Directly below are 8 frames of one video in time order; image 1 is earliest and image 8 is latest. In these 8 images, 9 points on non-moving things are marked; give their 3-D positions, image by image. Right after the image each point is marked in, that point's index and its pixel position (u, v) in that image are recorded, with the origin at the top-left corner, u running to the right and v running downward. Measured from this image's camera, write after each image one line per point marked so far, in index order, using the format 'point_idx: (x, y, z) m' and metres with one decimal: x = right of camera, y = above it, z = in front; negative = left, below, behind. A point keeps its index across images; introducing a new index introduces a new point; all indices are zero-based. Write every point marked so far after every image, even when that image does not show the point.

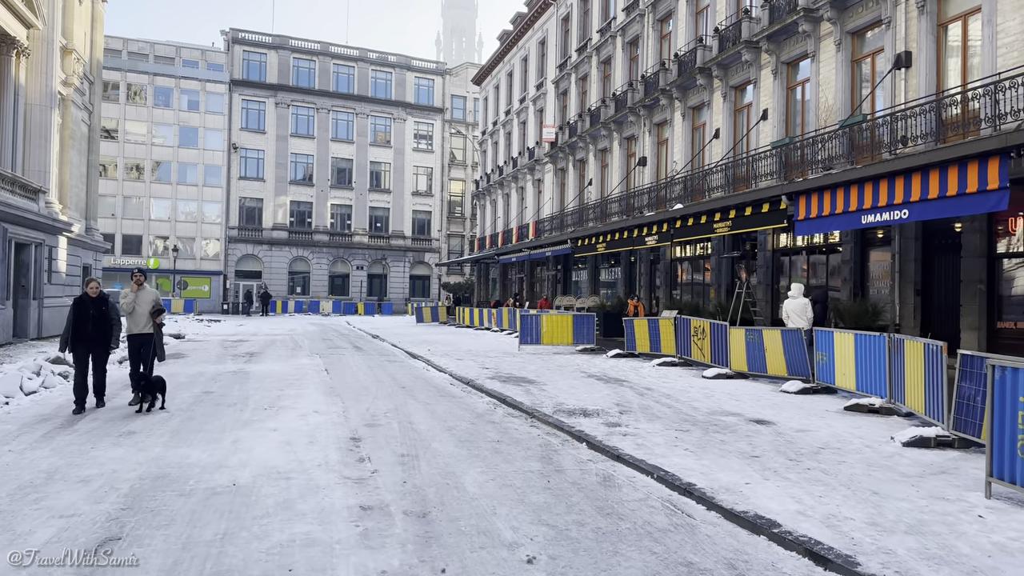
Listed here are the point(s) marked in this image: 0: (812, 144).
0: (+6.9, +3.4, +17.2) m
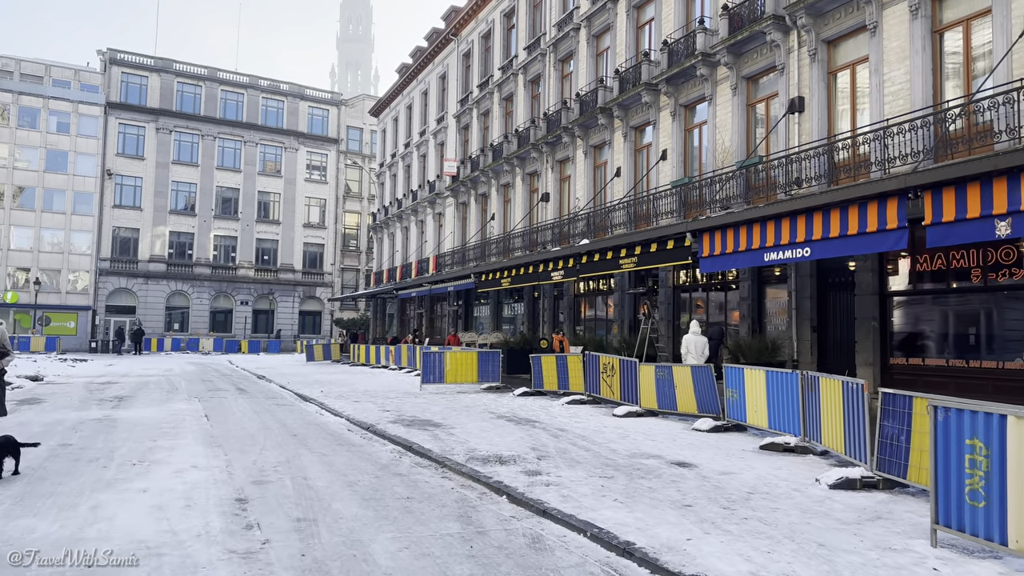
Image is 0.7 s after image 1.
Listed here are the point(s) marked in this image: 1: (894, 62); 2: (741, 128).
0: (+4.7, +2.5, +17.5) m
1: (+7.1, +4.2, +13.8) m
2: (+5.4, +3.8, +17.4) m
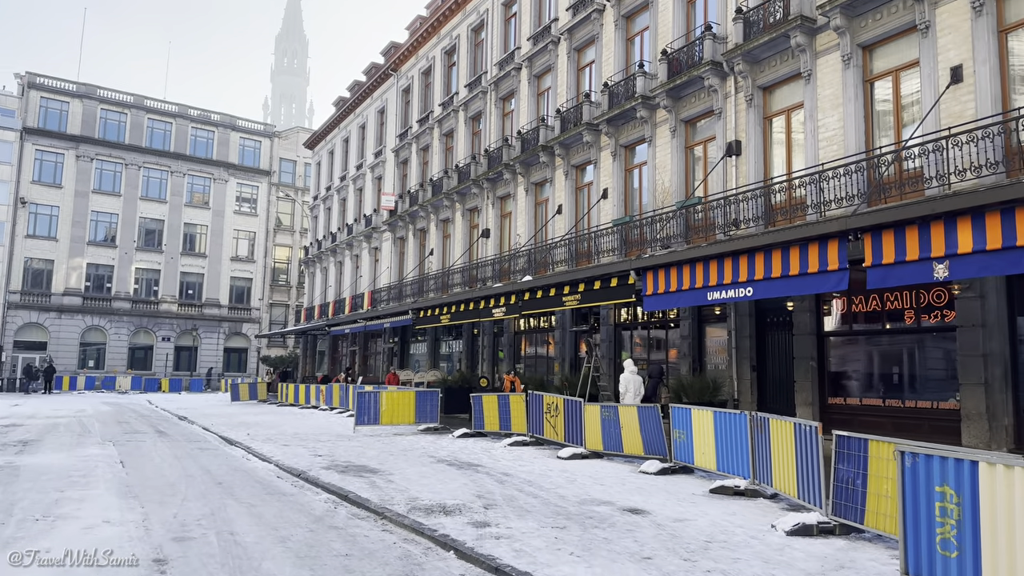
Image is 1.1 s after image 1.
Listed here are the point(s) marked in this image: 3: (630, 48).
0: (+3.3, +1.6, +17.6) m
1: (+6.1, +3.5, +14.2) m
2: (+4.0, +2.9, +17.7) m
3: (+3.2, +6.6, +20.1) m
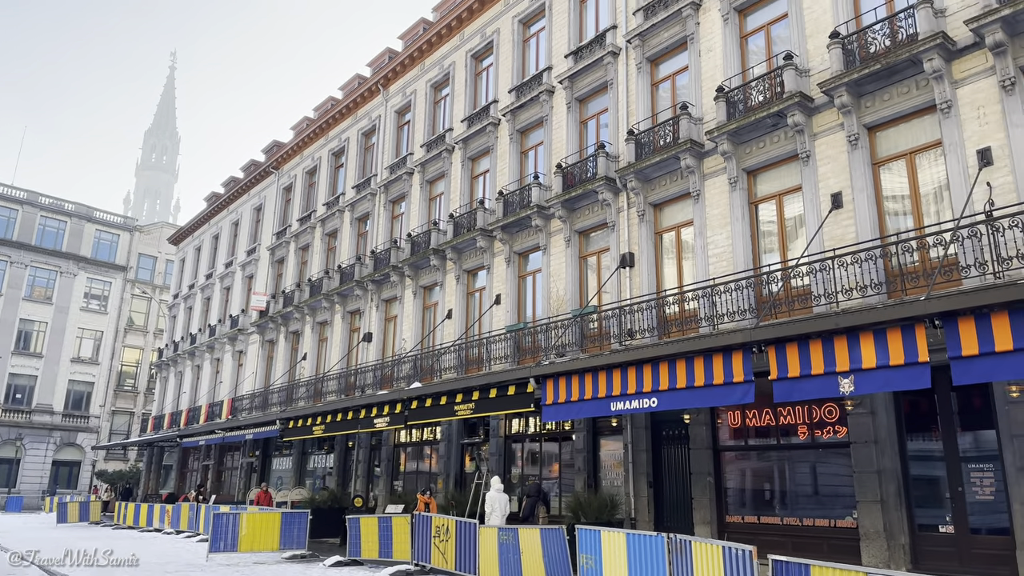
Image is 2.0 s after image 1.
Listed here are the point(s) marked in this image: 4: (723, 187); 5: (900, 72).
0: (+0.7, -1.0, +17.3) m
1: (+4.1, +1.2, +14.8) m
2: (+1.5, +0.2, +17.7) m
3: (+0.3, +3.6, +20.4) m
4: (+4.2, +2.0, +14.7) m
5: (+6.3, +3.5, +12.0) m
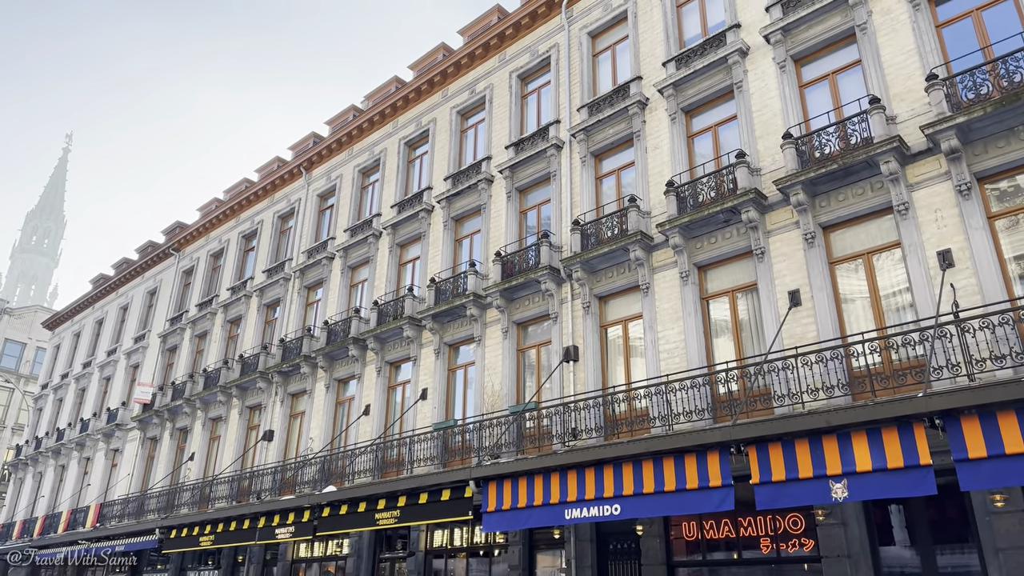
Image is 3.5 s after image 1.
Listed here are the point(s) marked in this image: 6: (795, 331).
0: (-0.8, -3.1, +15.9) m
1: (+3.0, -0.7, +14.2) m
2: (-0.1, -1.9, +16.5) m
3: (-1.5, +1.0, +19.6) m
4: (+3.1, +0.1, +14.2) m
5: (+5.6, +1.9, +12.1) m
6: (+4.7, -0.7, +12.3) m
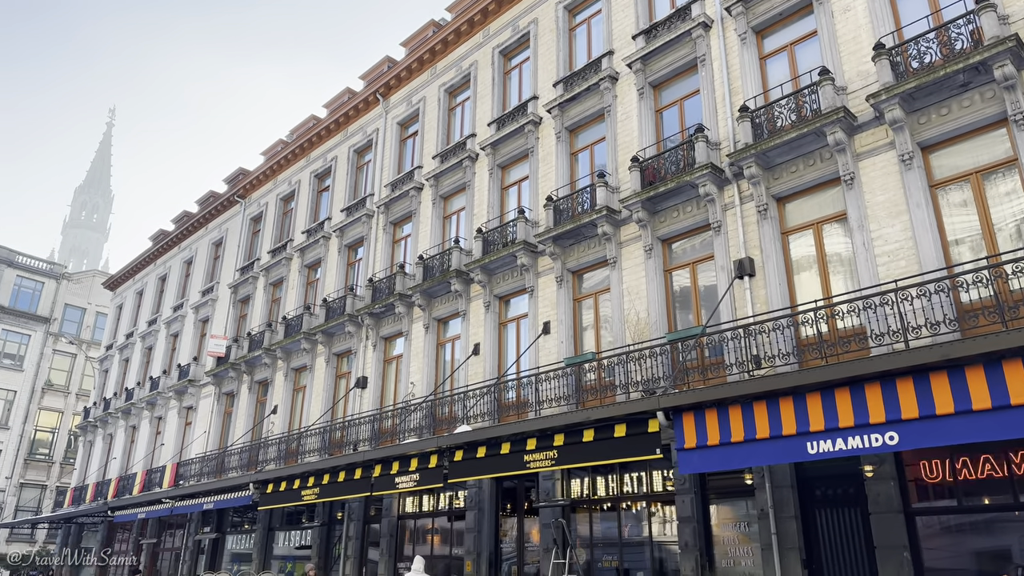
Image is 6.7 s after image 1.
0: (+2.1, -1.4, +13.4) m
1: (+5.7, +1.1, +11.4) m
2: (+2.8, -0.2, +14.0) m
3: (+1.5, +2.9, +17.0) m
4: (+5.8, +1.9, +11.4) m
5: (+8.2, +3.6, +9.1) m
6: (+7.4, +1.0, +9.5) m
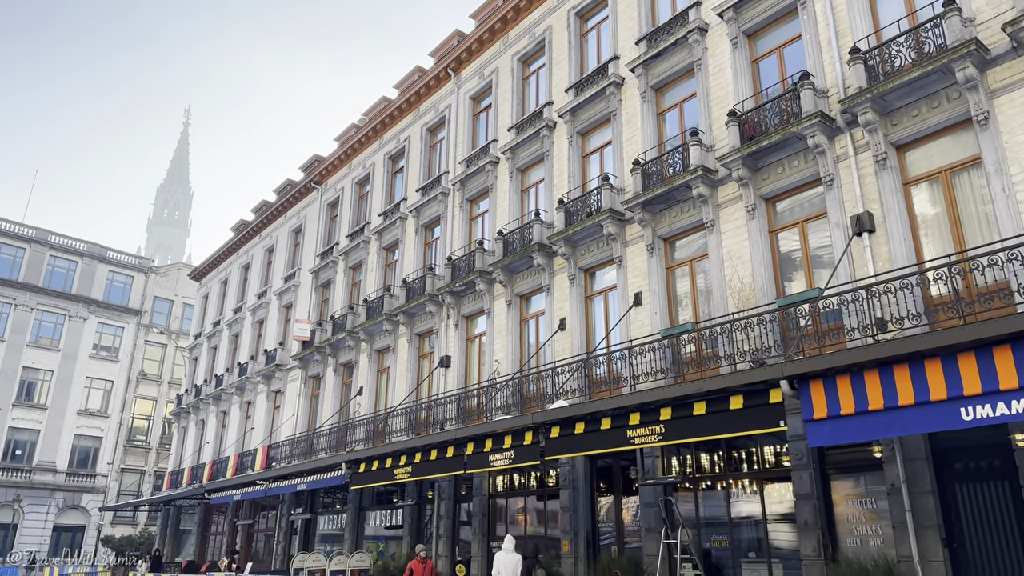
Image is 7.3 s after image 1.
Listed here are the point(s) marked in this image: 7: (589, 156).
0: (+3.8, -0.7, +12.6) m
1: (+7.1, +1.8, +10.3) m
2: (+4.5, +0.5, +13.1) m
3: (+3.3, +3.6, +16.1) m
4: (+7.2, +2.5, +10.2) m
5: (+9.2, +4.3, +7.7) m
6: (+8.6, +1.7, +8.2) m
7: (+1.9, +3.2, +18.0) m
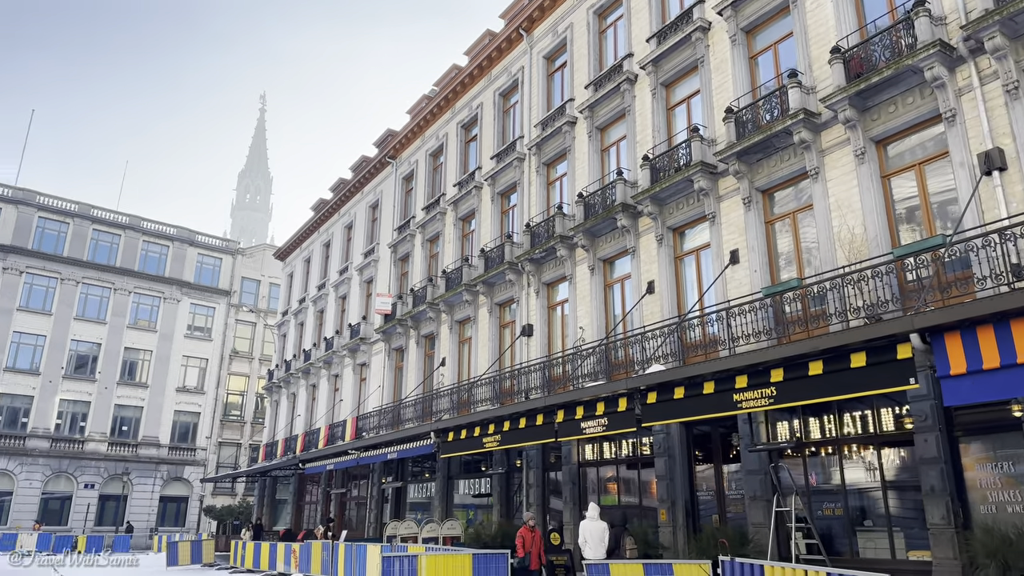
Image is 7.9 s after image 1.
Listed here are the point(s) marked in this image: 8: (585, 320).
0: (+5.2, 0.0, +11.8) m
1: (+8.2, +2.5, +9.0) m
2: (+5.9, +1.3, +12.1) m
3: (+5.0, +4.5, +15.1) m
4: (+8.3, +3.3, +8.9) m
5: (+10.0, +5.0, +6.1) m
6: (+9.5, +2.4, +6.8) m
7: (+3.8, +4.2, +17.2) m
8: (+1.9, -0.8, +18.2) m
